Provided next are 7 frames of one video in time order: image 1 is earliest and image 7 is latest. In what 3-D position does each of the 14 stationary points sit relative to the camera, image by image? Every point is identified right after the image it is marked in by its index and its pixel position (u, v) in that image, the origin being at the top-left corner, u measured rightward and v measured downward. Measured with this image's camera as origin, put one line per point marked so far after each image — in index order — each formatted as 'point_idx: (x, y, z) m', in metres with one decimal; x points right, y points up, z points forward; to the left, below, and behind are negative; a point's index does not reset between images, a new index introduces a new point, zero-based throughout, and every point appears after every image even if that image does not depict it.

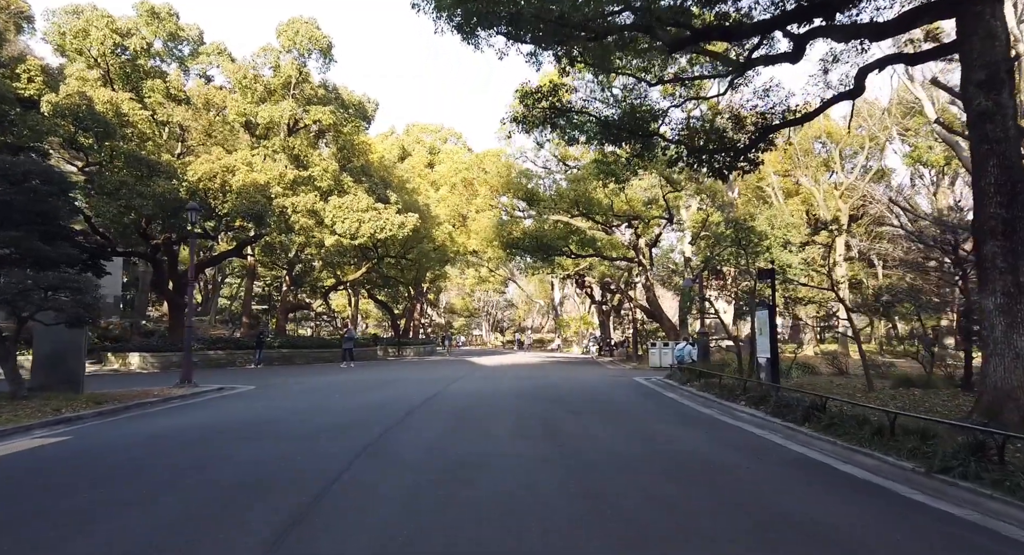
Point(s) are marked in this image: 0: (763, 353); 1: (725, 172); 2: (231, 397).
0: (+5.3, -1.7, +14.6) m
1: (+3.8, +1.9, +12.3) m
2: (-6.9, -2.9, +17.2) m
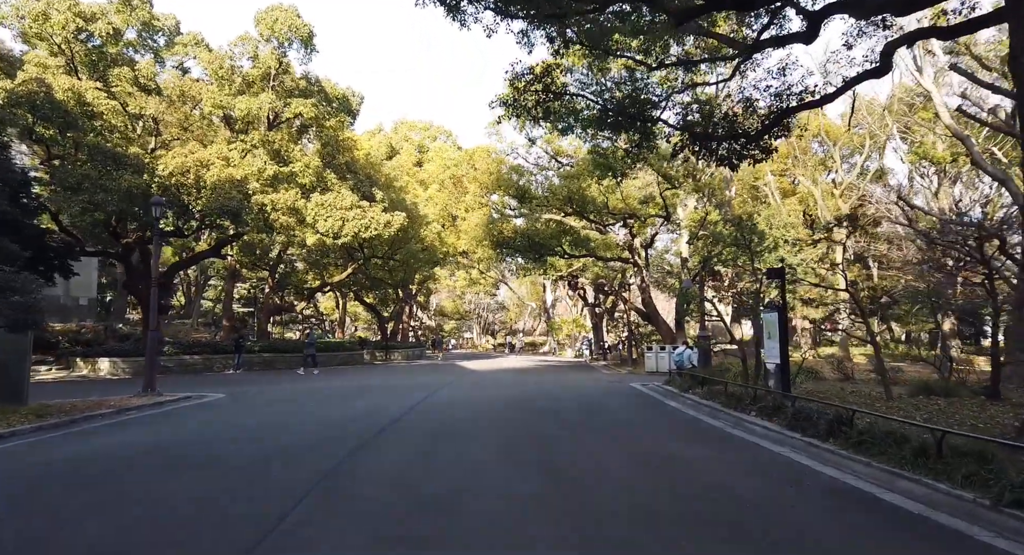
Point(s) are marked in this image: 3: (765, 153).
0: (+5.1, -1.7, +13.6) m
1: (+3.6, +1.9, +11.2) m
2: (-7.1, -2.9, +16.0) m
3: (+4.1, +2.0, +11.0) m
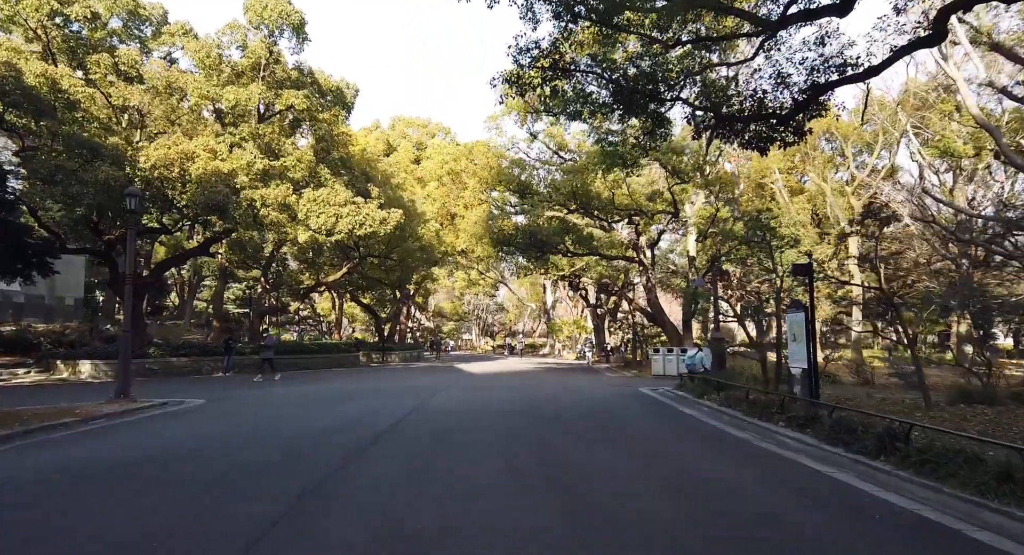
0: (+5.2, -1.6, +12.5) m
1: (+3.7, +2.0, +10.2) m
2: (-7.1, -2.9, +14.8) m
3: (+4.1, +2.1, +9.9) m
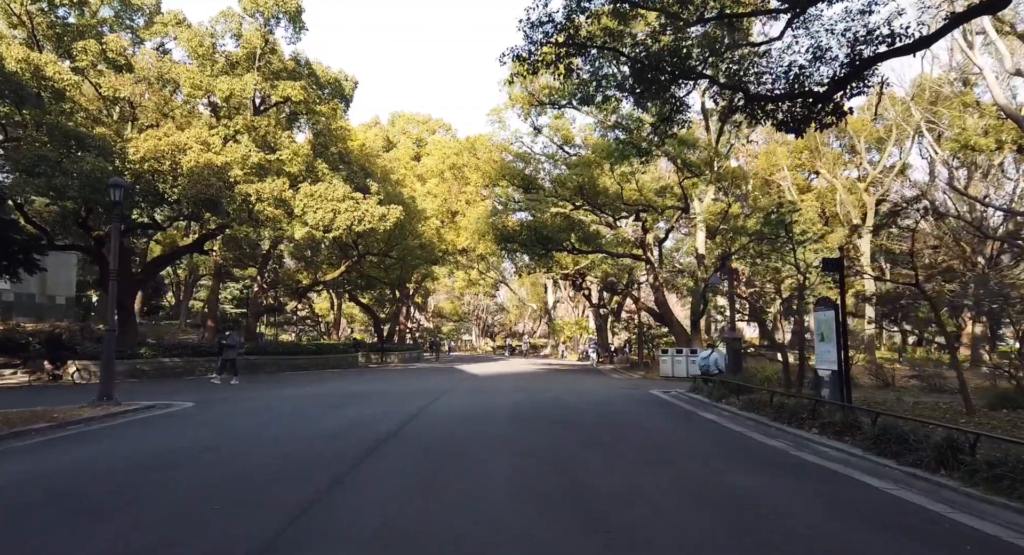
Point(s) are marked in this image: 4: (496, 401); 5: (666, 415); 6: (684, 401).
0: (+5.3, -1.6, +11.7) m
1: (+3.8, +2.0, +9.3) m
2: (-6.9, -2.8, +14.0) m
3: (+4.3, +2.1, +9.1) m
4: (-0.4, -3.2, +18.1) m
5: (+3.3, -2.9, +14.9) m
6: (+4.1, -2.9, +16.4) m
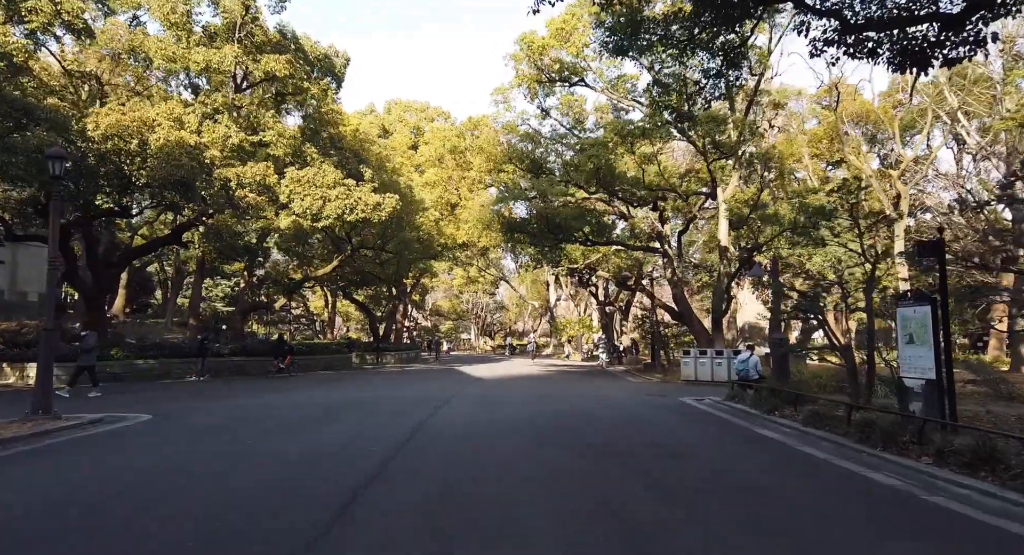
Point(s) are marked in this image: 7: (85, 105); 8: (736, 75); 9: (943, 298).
0: (+5.6, -1.4, +9.5) m
1: (+4.1, +2.2, +7.2) m
2: (-6.6, -2.6, +11.8) m
3: (+4.5, +2.3, +7.0) m
4: (-0.1, -3.0, +16.0) m
5: (+3.6, -2.8, +12.8) m
6: (+4.4, -2.7, +14.2) m
7: (-12.3, +4.9, +20.0) m
8: (+3.7, +3.4, +12.2) m
9: (+5.7, -0.2, +9.2) m
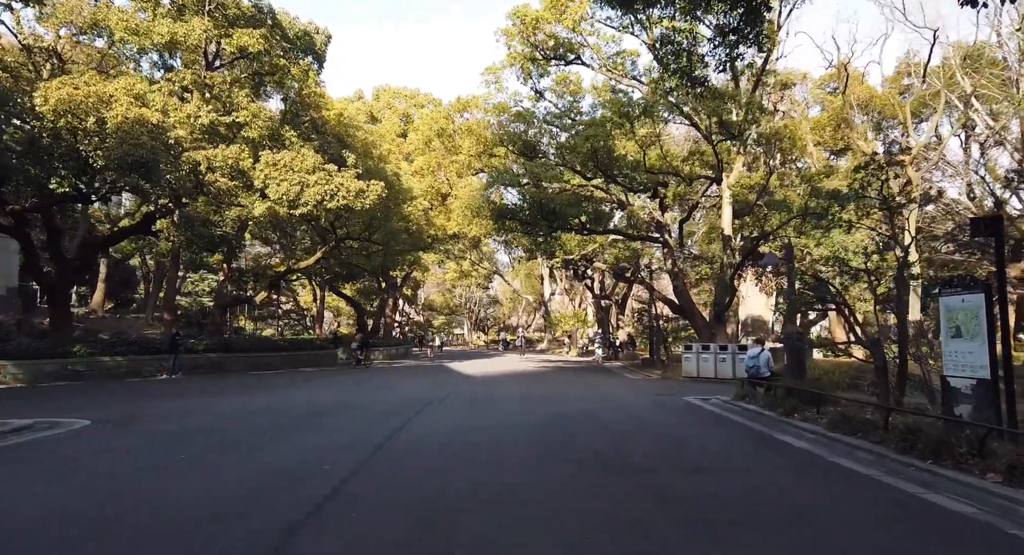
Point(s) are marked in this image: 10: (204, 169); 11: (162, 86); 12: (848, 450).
0: (+5.4, -1.2, +8.3) m
1: (+4.0, +2.4, +5.9) m
2: (-6.8, -2.4, +10.5) m
3: (+4.4, +2.5, +5.7) m
4: (-0.4, -2.8, +14.6) m
5: (+3.4, -2.5, +11.5) m
6: (+4.1, -2.5, +12.9) m
7: (-12.5, +5.2, +18.5) m
8: (+3.5, +3.6, +10.9) m
9: (+5.5, 0.0, +7.9) m
10: (-8.4, +3.0, +18.9) m
11: (-9.7, +5.3, +19.2) m
12: (+4.1, -2.1, +8.6) m
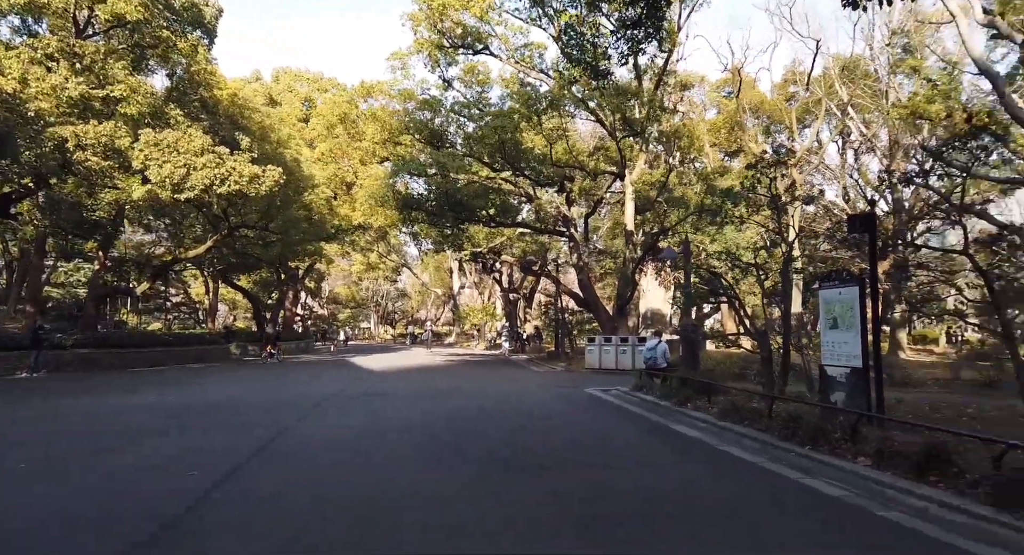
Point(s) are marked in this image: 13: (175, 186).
0: (+4.2, -1.1, +8.7) m
1: (+3.0, +2.4, +6.2) m
2: (-8.3, -2.3, +9.4) m
3: (+3.5, +2.5, +6.0) m
4: (-2.4, -2.6, +14.3) m
5: (+1.7, -2.4, +11.7) m
6: (+2.3, -2.4, +13.2) m
7: (-14.9, +5.5, +16.5) m
8: (+2.0, +3.7, +11.0) m
9: (+4.3, 0.0, +8.4) m
10: (-10.9, +3.2, +17.4) m
11: (-12.2, +5.6, +17.6) m
12: (+2.8, -2.0, +8.9) m
13: (-9.4, +2.5, +19.6) m
